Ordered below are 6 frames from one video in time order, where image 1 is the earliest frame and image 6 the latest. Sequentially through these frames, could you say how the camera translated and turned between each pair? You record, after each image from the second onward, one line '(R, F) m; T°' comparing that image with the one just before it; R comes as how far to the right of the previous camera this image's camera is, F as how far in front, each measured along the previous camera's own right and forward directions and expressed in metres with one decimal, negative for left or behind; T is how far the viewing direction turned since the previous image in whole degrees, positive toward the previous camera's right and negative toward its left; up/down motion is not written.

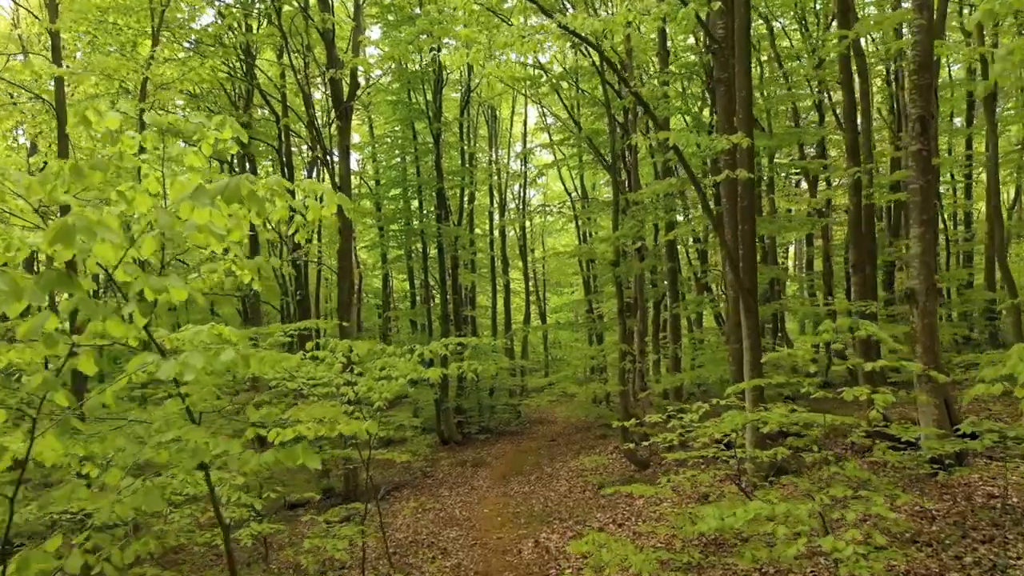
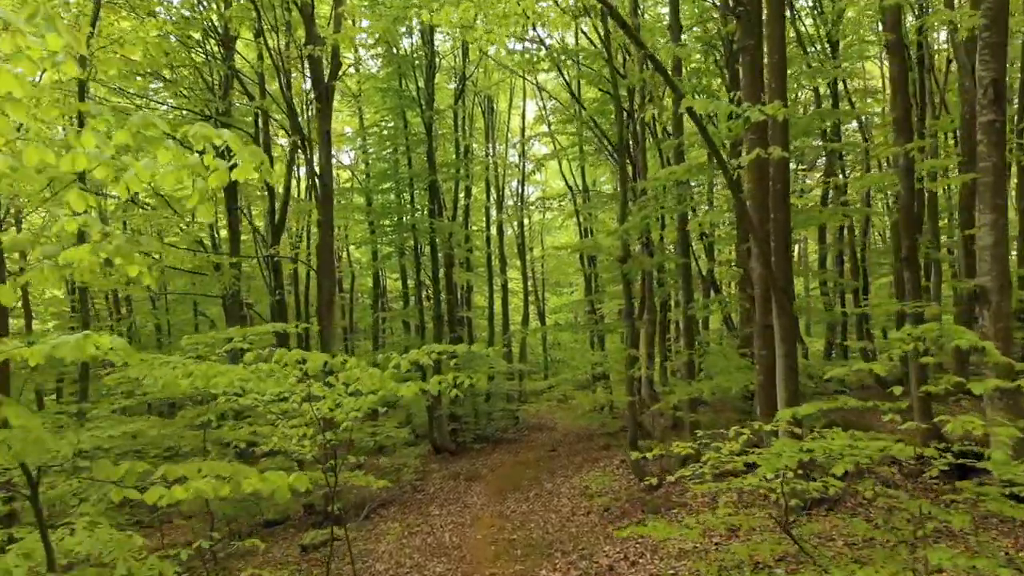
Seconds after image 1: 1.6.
(0.0, +1.1) m; 0°
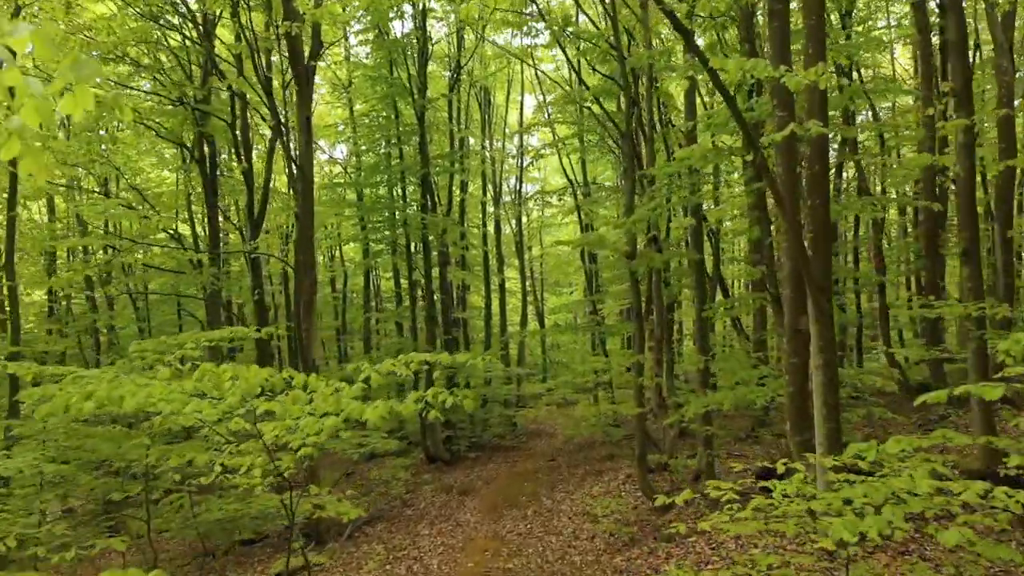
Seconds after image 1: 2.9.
(0.0, +1.0) m; 0°
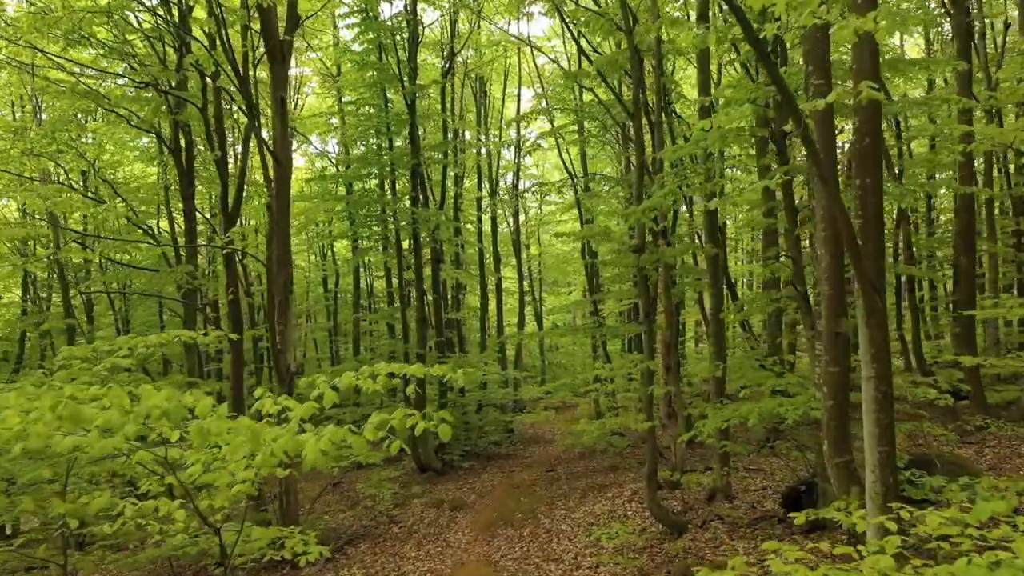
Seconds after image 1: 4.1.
(+0.1, +1.0) m; 0°
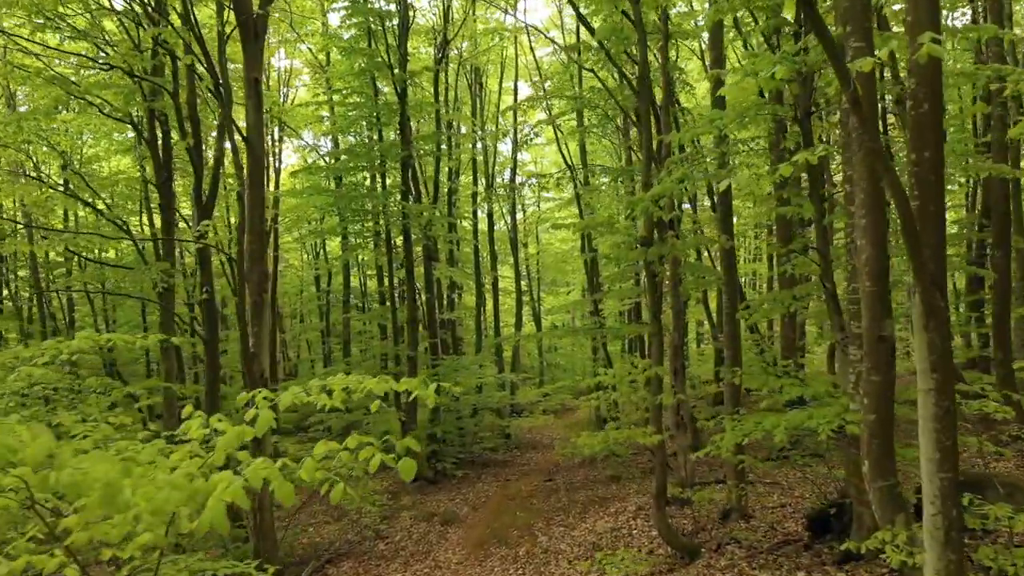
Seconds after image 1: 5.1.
(+0.1, +0.8) m; 0°
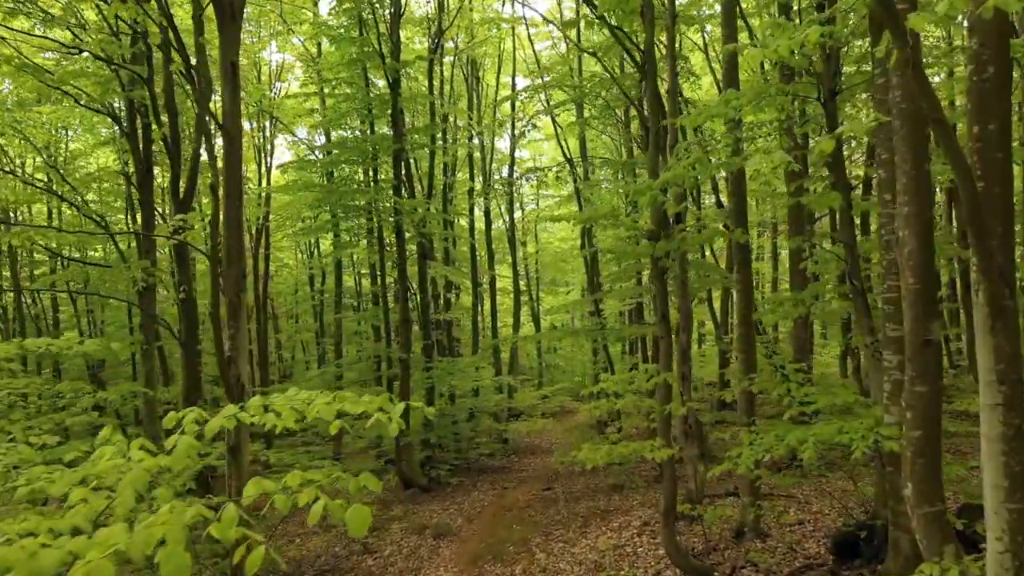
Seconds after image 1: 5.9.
(0.0, +0.6) m; 0°
